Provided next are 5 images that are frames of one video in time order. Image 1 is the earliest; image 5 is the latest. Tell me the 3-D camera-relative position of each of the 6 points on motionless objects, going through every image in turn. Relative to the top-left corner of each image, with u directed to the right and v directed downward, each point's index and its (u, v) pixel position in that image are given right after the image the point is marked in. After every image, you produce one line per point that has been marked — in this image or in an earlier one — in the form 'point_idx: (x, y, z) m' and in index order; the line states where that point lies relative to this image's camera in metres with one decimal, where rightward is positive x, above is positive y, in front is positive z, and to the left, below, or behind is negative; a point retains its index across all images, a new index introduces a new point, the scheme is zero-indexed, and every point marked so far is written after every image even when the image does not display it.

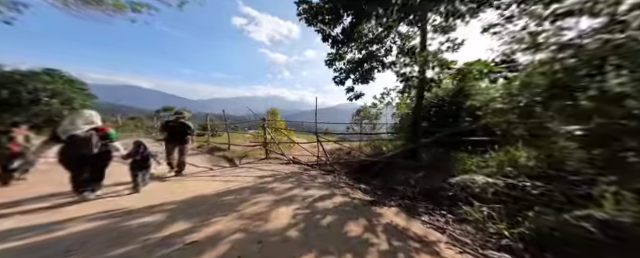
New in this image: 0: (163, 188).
0: (-3.4, -1.3, +3.8) m
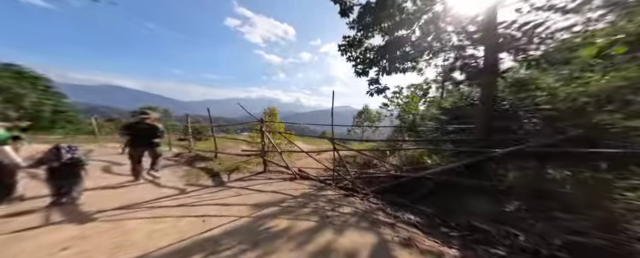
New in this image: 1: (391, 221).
0: (-2.8, -1.3, +2.1) m
1: (+1.2, -1.5, +2.9) m
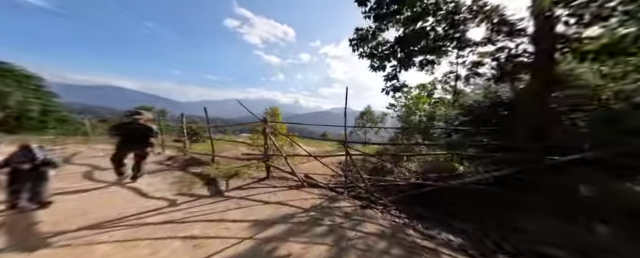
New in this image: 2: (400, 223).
0: (-2.6, -1.3, +1.5) m
1: (+1.4, -1.5, +2.3) m
2: (+1.3, -1.6, +3.0) m
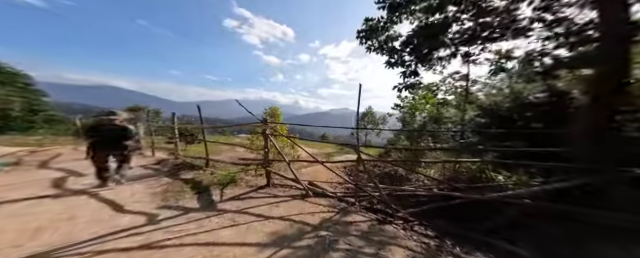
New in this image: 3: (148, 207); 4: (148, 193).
0: (-2.3, -1.3, +0.9) m
1: (+1.6, -1.5, +1.8) m
2: (+1.5, -1.6, +2.4) m
3: (-3.3, -1.4, +3.4) m
4: (-3.9, -1.4, +4.1) m
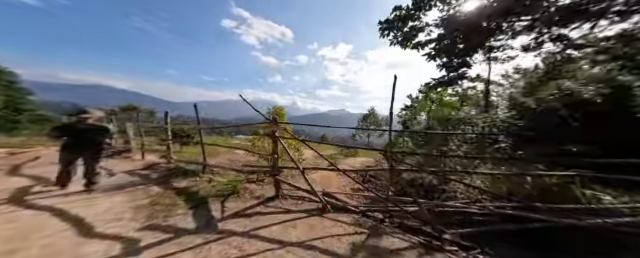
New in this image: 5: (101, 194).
0: (-1.9, -1.3, +0.2) m
1: (+2.1, -1.6, +1.1) m
2: (+2.0, -1.6, +1.8) m
3: (-2.8, -1.4, +2.7) m
4: (-3.5, -1.4, +3.3) m
5: (-4.9, -1.5, +4.0) m
